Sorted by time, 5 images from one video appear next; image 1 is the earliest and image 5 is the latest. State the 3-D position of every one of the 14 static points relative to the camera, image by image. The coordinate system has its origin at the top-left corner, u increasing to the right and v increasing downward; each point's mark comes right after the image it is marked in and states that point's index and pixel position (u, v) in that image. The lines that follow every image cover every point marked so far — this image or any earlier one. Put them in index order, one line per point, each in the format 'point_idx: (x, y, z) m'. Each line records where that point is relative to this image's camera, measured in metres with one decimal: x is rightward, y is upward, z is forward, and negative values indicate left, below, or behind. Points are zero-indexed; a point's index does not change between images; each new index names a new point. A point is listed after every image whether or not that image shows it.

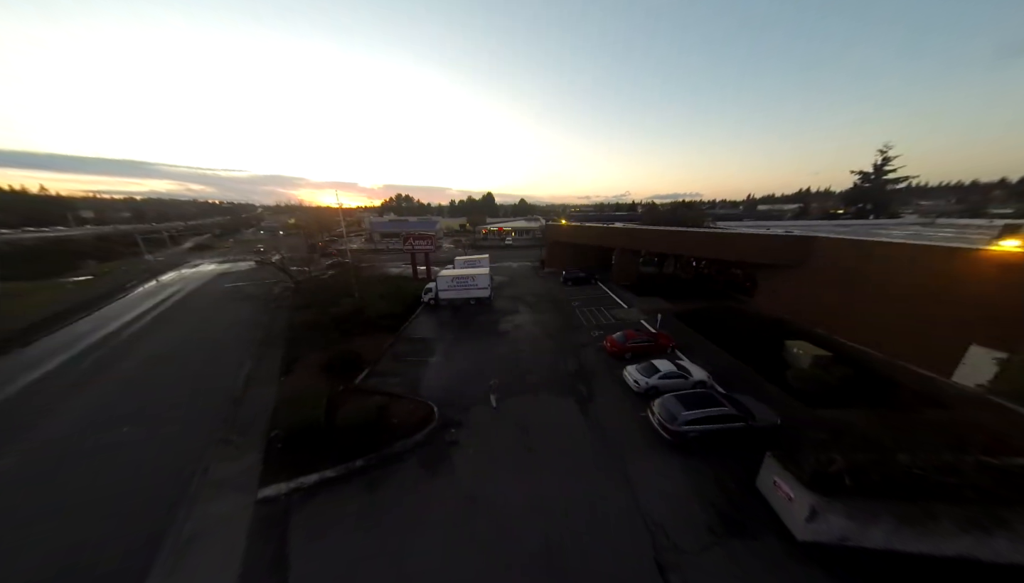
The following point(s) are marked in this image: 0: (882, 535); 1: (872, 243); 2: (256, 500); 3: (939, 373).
0: (+8.9, -5.9, +6.7) m
1: (+18.4, +2.5, +14.1) m
2: (-7.8, -6.3, +8.3) m
3: (+17.9, -3.5, +11.5) m
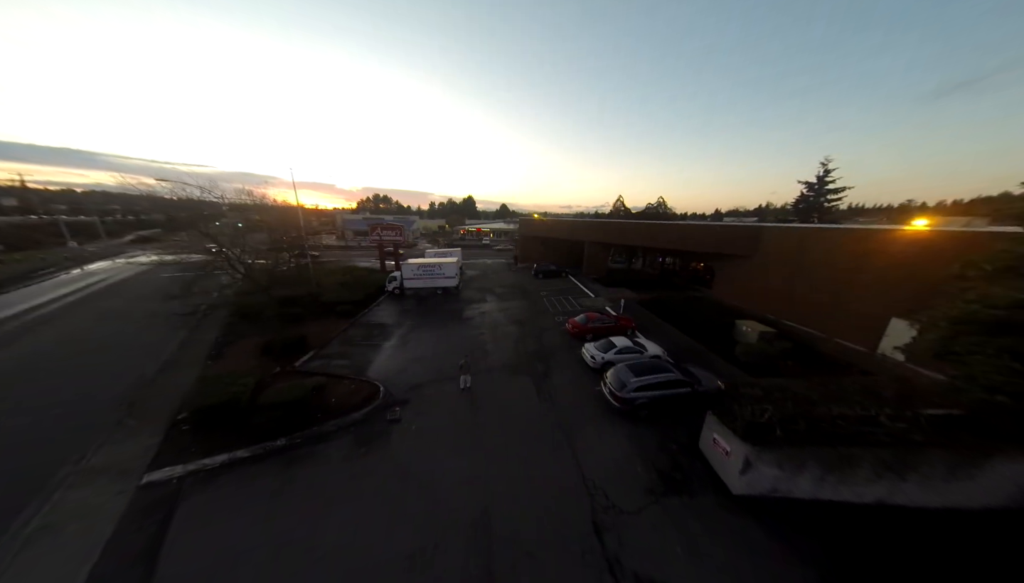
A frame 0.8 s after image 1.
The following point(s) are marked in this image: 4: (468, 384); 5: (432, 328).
0: (+7.3, -4.7, +6.7) m
1: (+16.2, +3.4, +15.0) m
2: (-9.6, -4.9, +7.1) m
3: (+15.9, -2.5, +12.3) m
4: (-1.4, -4.0, +11.6) m
5: (-5.4, -2.4, +18.4) m
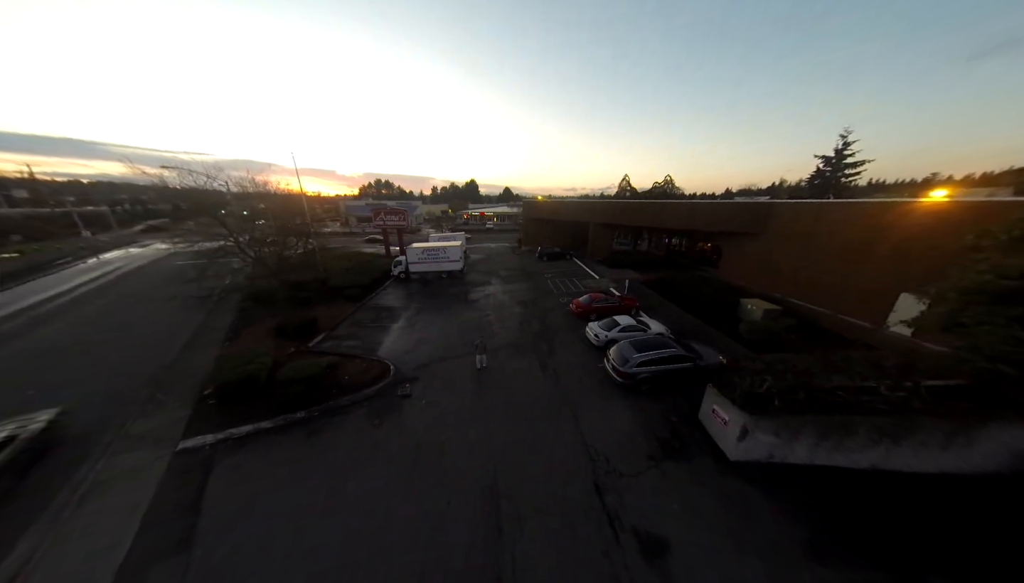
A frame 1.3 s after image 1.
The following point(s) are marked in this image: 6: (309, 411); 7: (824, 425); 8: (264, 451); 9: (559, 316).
0: (+7.4, -4.0, +7.0) m
1: (+16.4, +4.6, +14.6) m
2: (-9.4, -4.4, +7.6) m
3: (+16.1, -1.4, +12.2) m
4: (-1.1, -3.1, +12.0) m
5: (-5.0, -1.3, +18.7) m
6: (-6.8, -4.0, +9.2) m
7: (+7.6, -3.2, +6.7) m
8: (-7.1, -4.5, +7.8) m
9: (+2.8, -1.5, +16.4) m
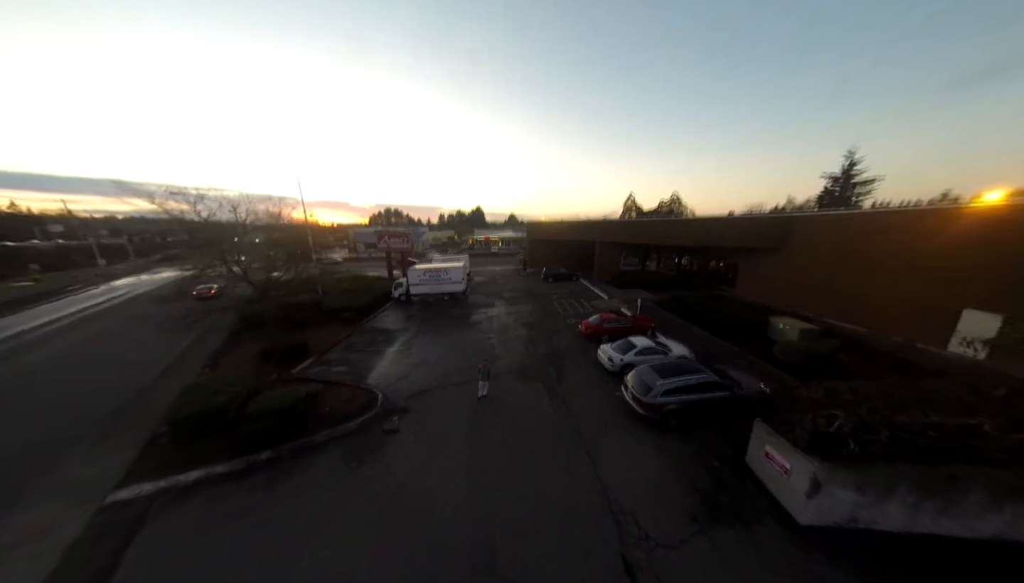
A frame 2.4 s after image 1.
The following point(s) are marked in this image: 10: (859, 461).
0: (+7.4, -4.2, +5.3) m
1: (+16.5, +3.8, +13.5) m
2: (-9.4, -4.9, +6.3) m
3: (+16.2, -2.0, +10.6) m
4: (-1.0, -3.9, +10.6) m
5: (-4.7, -2.6, +17.5) m
6: (-6.7, -4.5, +7.9) m
7: (+7.6, -3.4, +5.1) m
8: (-7.0, -4.9, +6.4) m
9: (+3.0, -2.5, +15.0) m
10: (+6.6, -3.2, +5.2) m
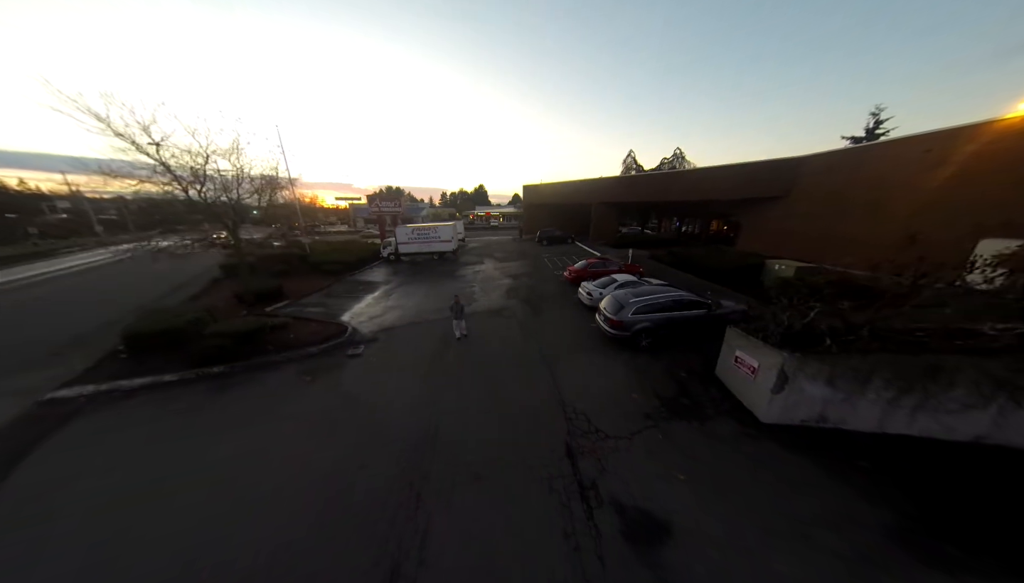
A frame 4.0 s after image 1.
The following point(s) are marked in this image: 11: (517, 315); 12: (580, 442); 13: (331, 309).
0: (+6.4, -2.1, +4.9) m
1: (+15.6, +6.4, +12.4) m
2: (-10.4, -2.4, +6.1) m
3: (+15.2, +0.4, +9.9) m
4: (-2.0, -1.2, +10.2) m
5: (-5.6, +0.5, +17.1) m
6: (-7.8, -2.1, +7.6) m
7: (+6.5, -1.3, +4.6) m
8: (-8.1, -2.5, +6.2) m
9: (+2.1, +0.3, +14.5) m
10: (+5.5, -1.0, +4.7) m
11: (+0.2, -0.9, +11.1) m
12: (+1.2, -2.6, +4.8) m
13: (-8.3, -0.8, +12.6) m
